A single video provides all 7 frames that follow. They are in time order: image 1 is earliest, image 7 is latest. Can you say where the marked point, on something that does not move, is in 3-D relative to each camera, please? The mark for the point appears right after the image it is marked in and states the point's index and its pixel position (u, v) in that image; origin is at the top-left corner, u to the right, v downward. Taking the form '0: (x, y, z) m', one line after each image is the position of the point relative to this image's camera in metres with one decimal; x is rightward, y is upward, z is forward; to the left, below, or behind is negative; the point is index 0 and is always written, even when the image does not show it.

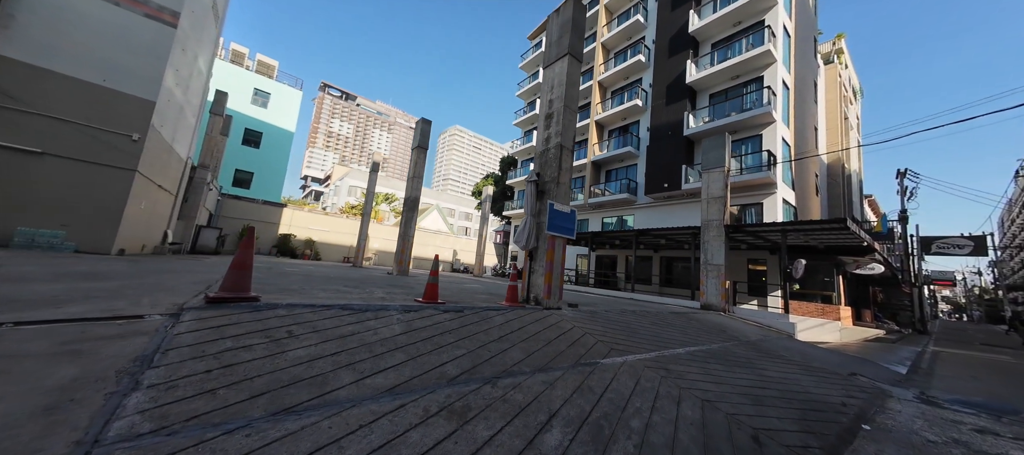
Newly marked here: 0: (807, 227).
0: (+9.3, 0.0, +9.9) m
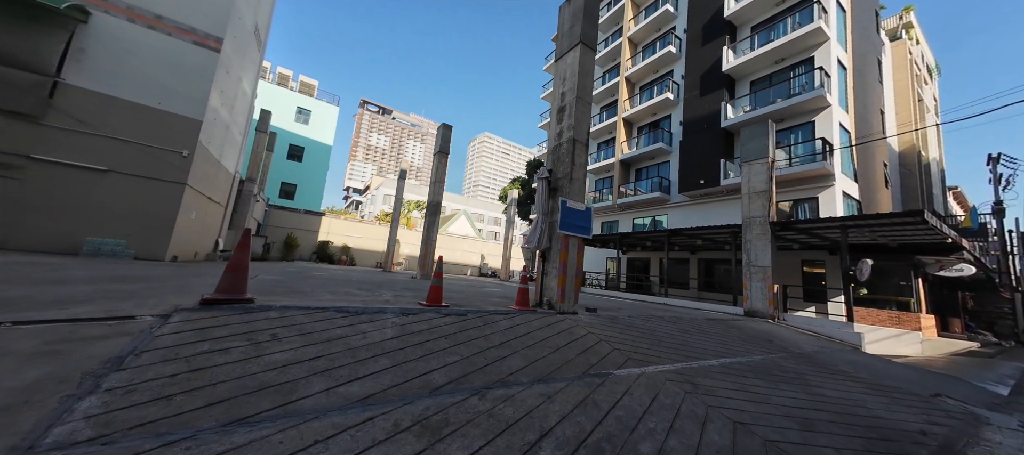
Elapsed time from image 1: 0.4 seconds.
0: (+10.0, +0.1, +8.7) m
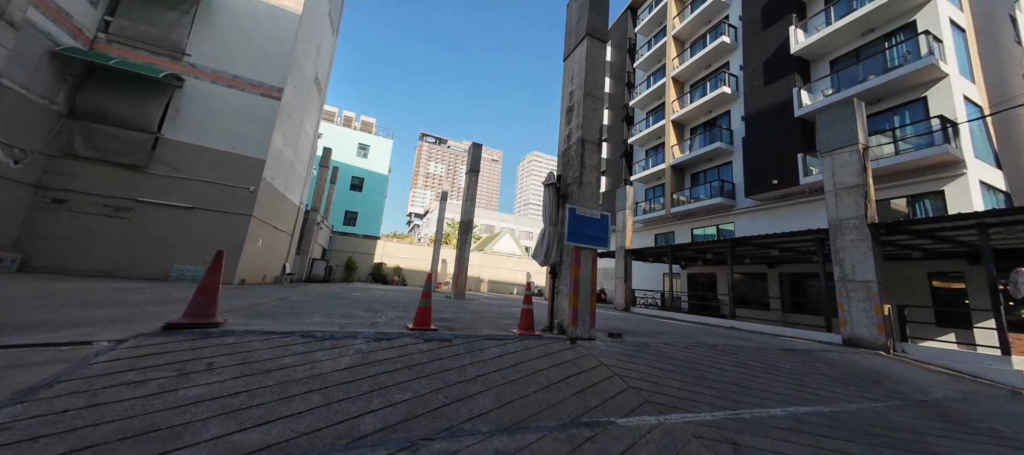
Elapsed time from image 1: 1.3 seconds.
0: (+10.6, +0.2, +6.4) m
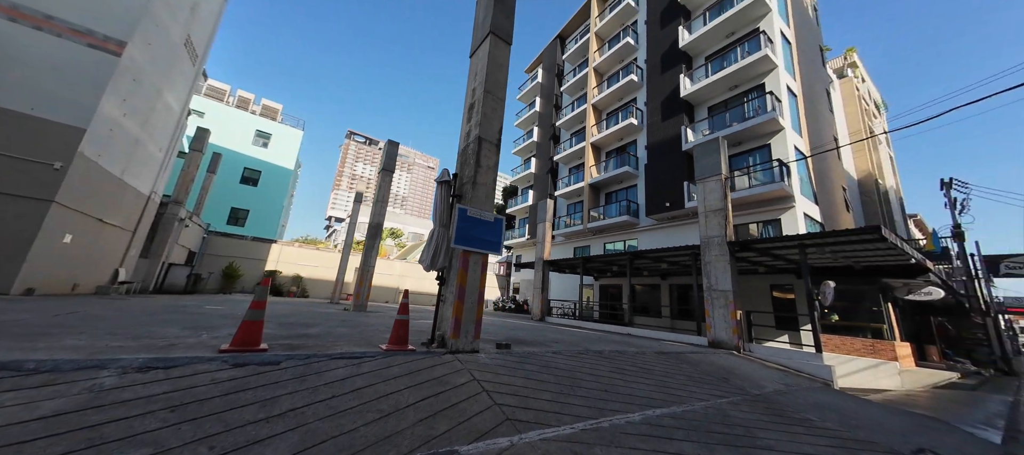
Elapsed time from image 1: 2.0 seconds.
0: (+8.4, -0.4, +8.3) m
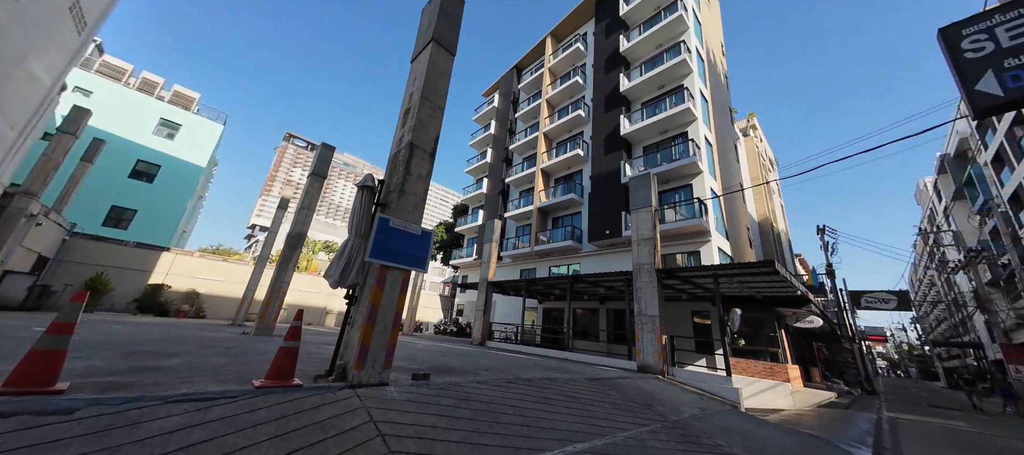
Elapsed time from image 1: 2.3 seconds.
0: (+6.7, -1.3, +9.2) m
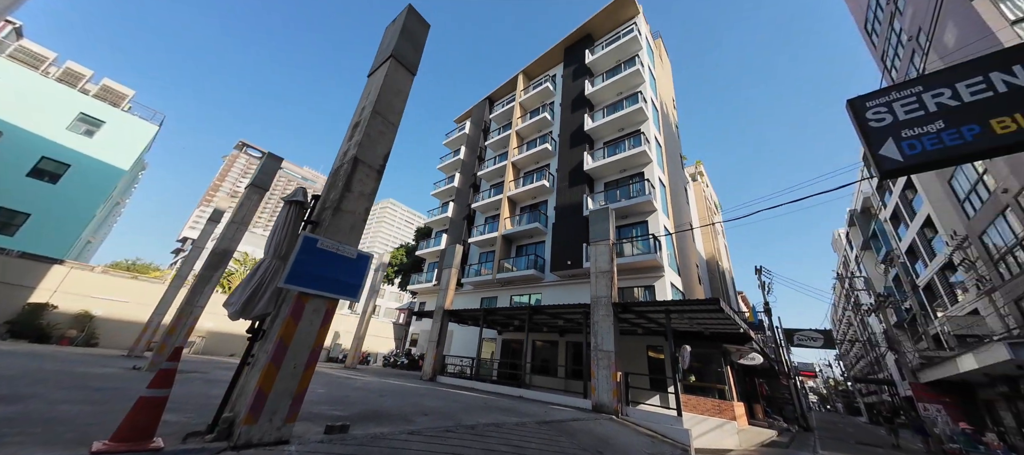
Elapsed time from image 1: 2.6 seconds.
0: (+5.4, -2.5, +9.5) m
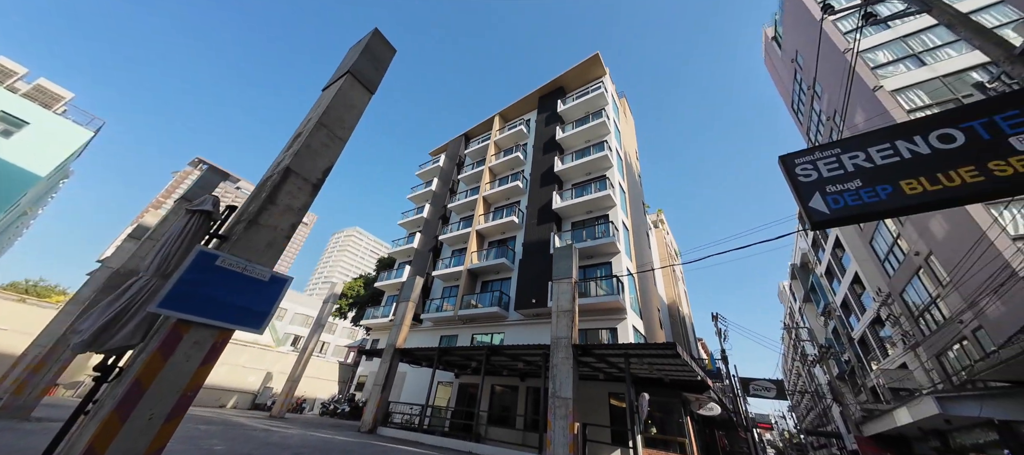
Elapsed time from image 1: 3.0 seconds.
0: (+4.0, -3.8, +9.3) m
